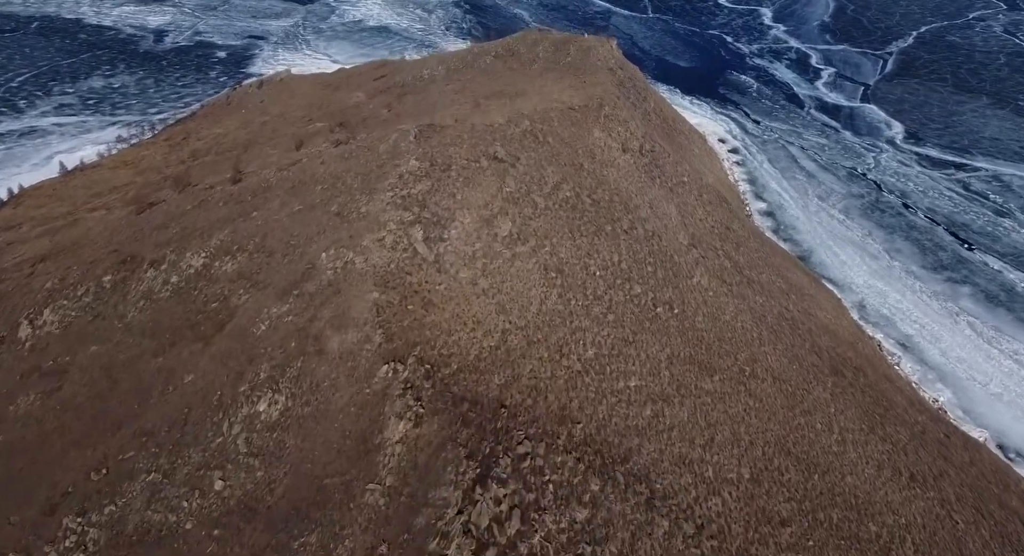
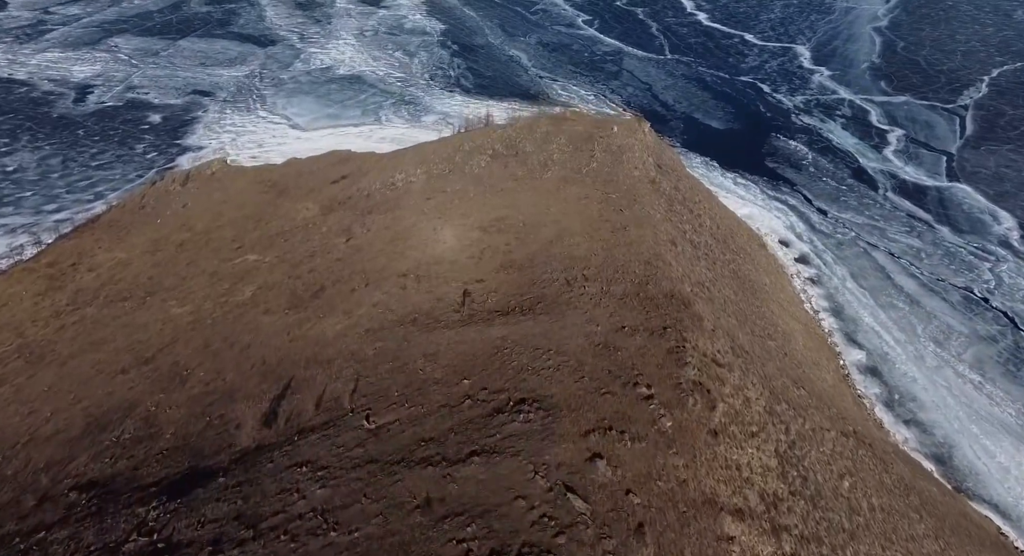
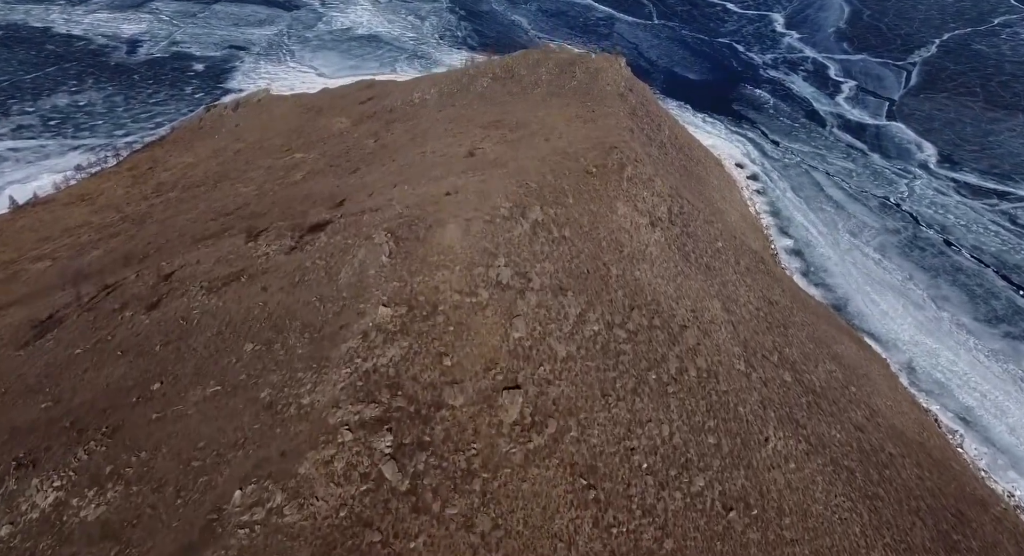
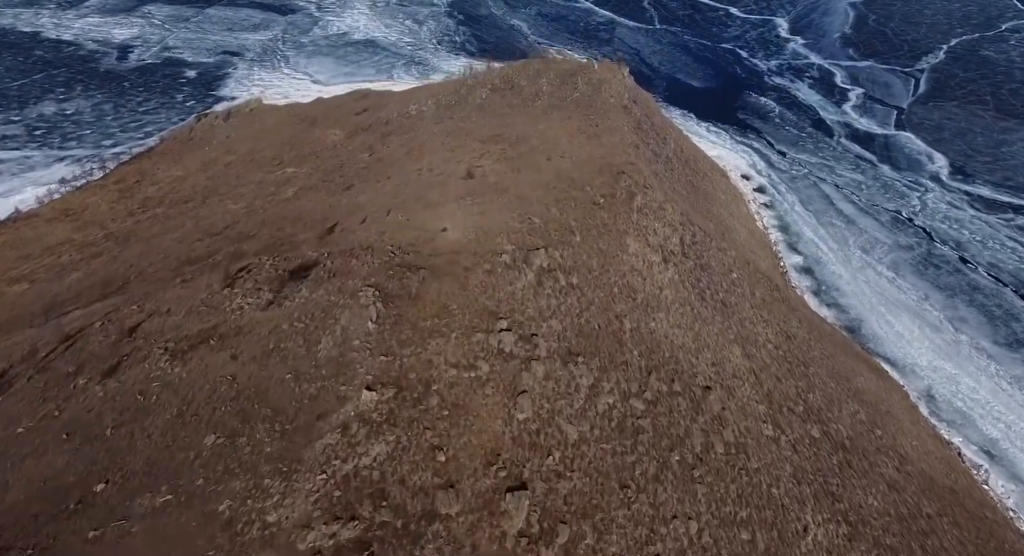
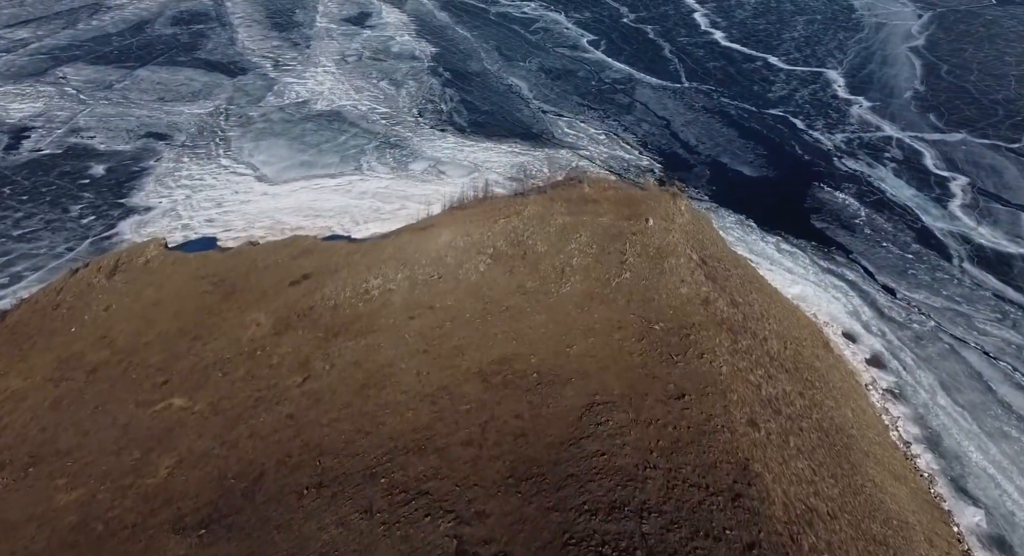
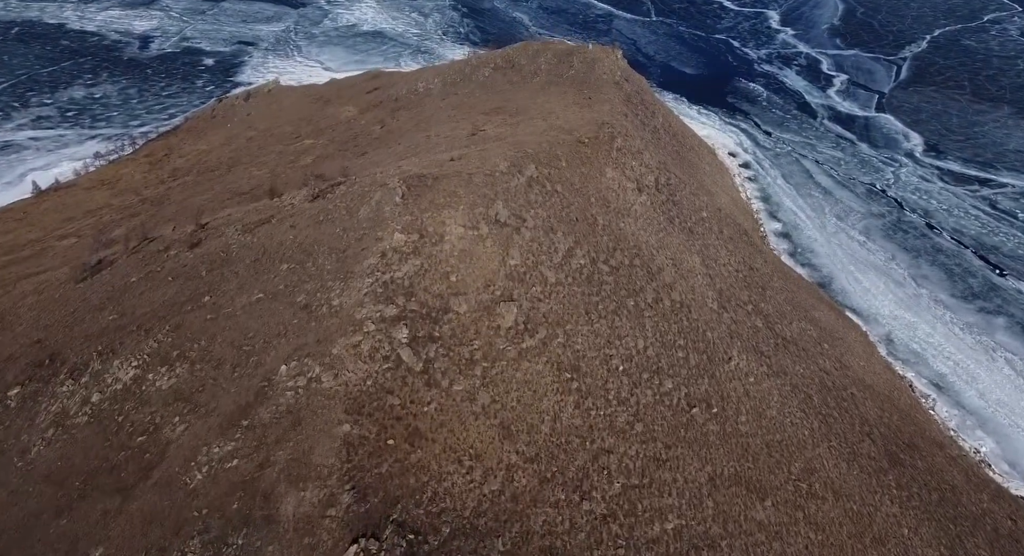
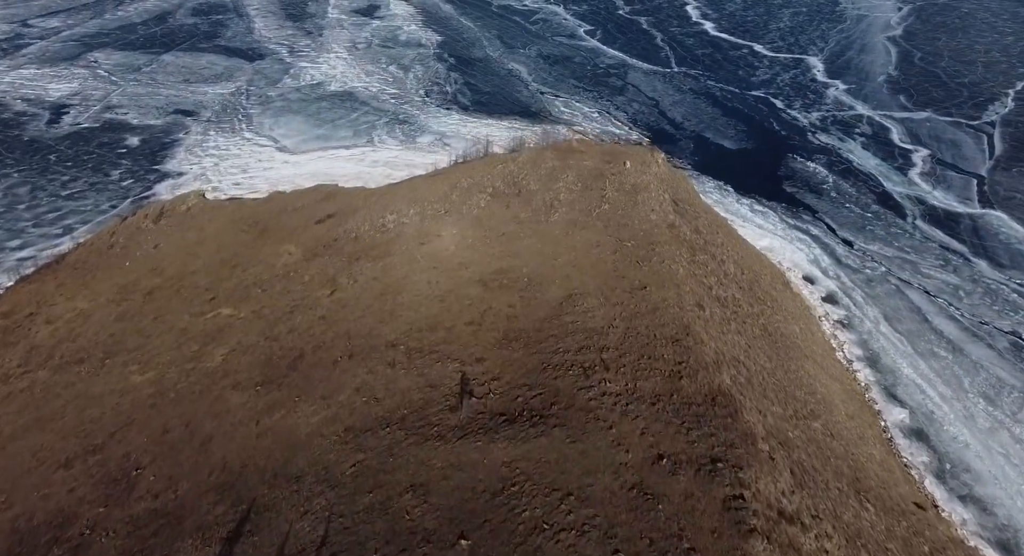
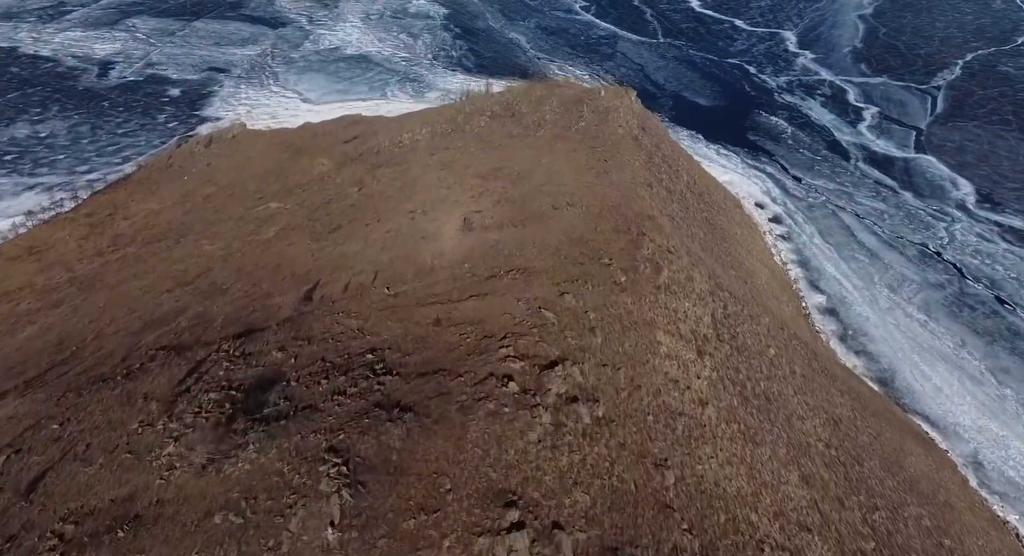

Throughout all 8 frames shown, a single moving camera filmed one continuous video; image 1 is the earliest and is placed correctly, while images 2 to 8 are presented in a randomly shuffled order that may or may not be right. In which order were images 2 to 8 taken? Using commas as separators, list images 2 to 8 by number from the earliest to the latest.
6, 3, 4, 8, 2, 7, 5
